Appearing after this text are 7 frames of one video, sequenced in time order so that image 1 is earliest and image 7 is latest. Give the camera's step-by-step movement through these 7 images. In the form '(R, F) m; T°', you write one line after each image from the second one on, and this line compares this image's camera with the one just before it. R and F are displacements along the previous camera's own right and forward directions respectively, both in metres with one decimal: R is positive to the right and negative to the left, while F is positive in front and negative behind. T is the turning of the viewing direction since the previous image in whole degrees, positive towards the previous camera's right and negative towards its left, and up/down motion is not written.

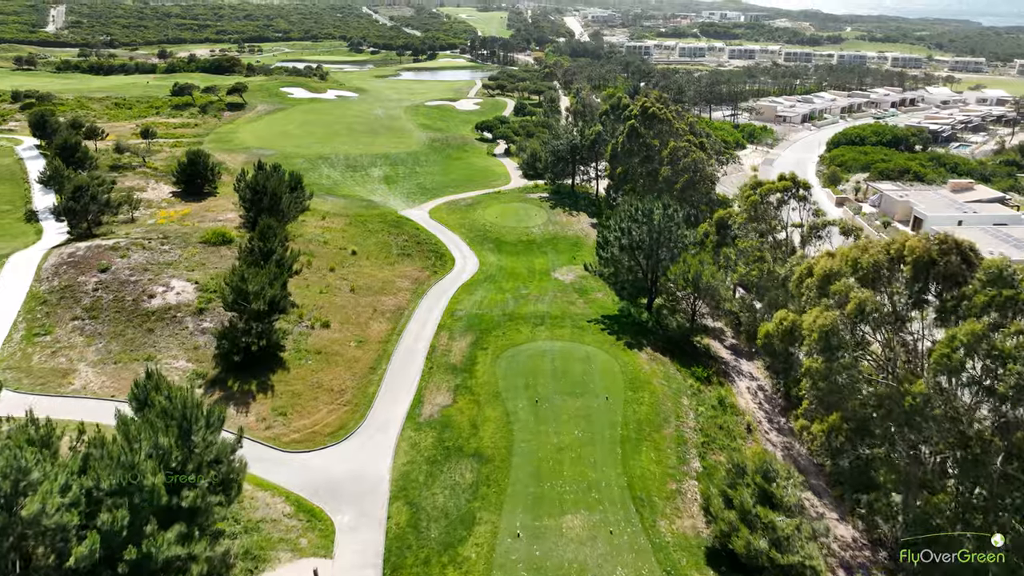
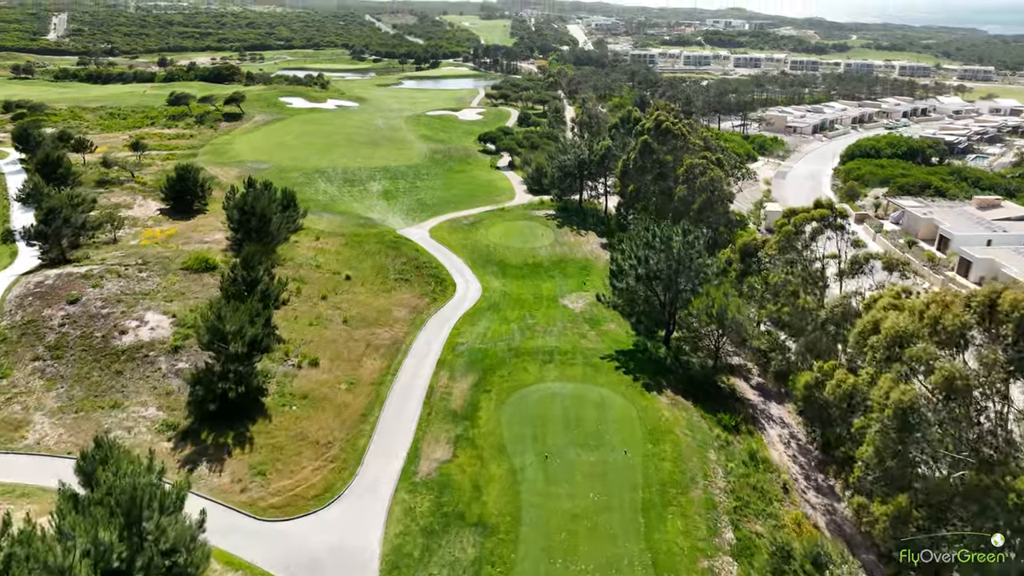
(-0.2, +3.5) m; 0°
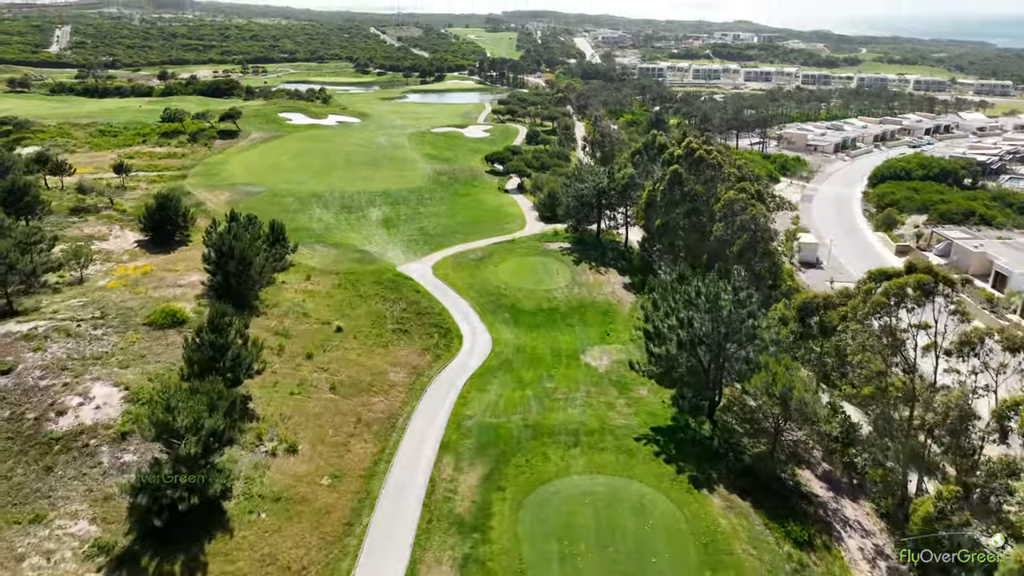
(-0.6, +6.1) m; 0°
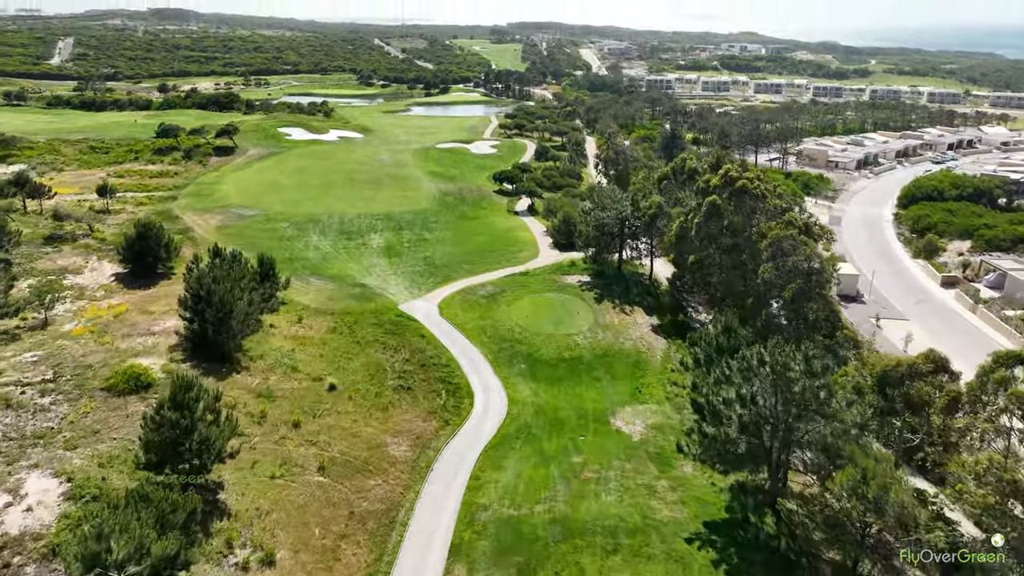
(-0.8, +5.5) m; 0°
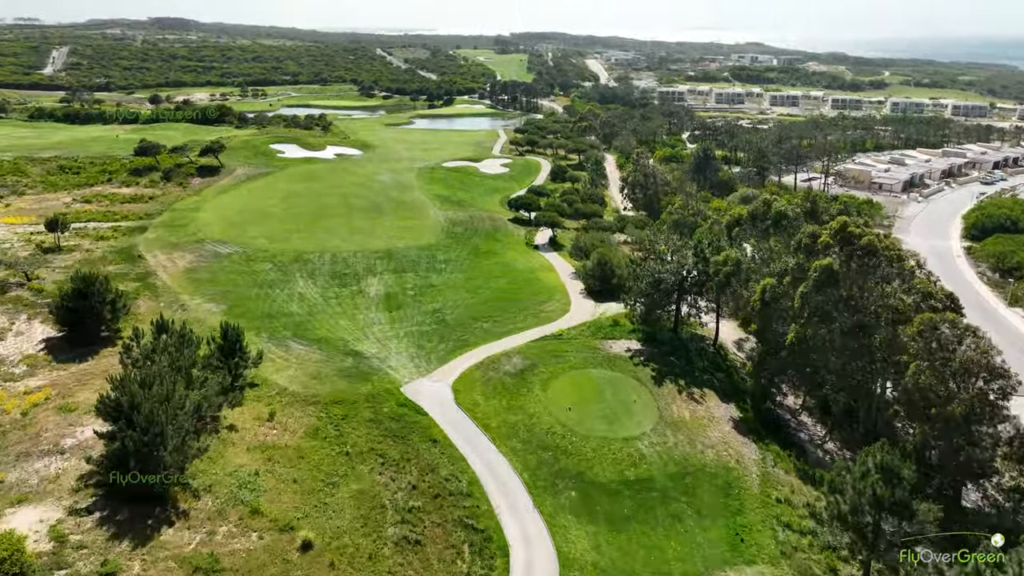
(-1.9, +11.2) m; 0°
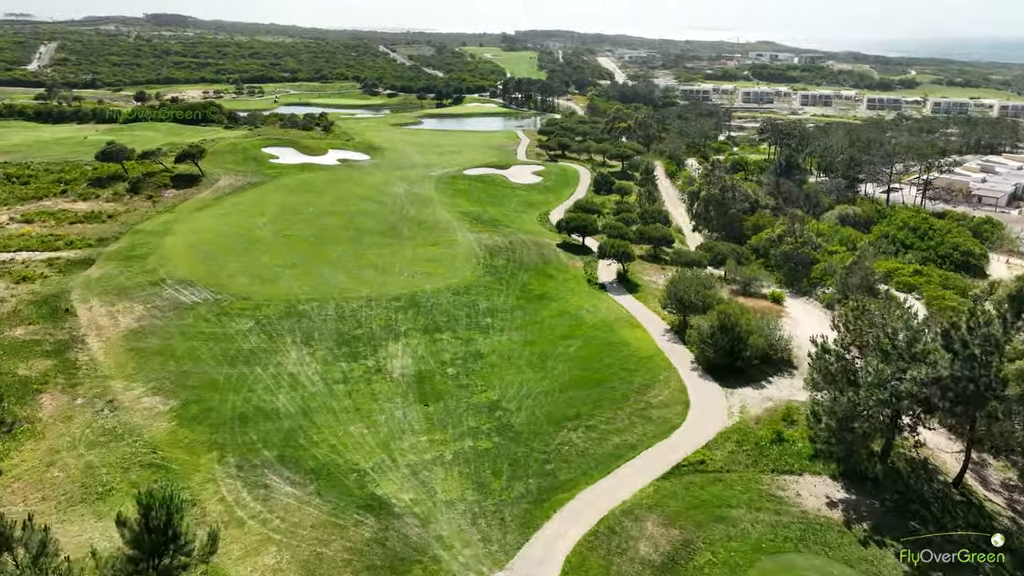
(-4.8, +17.5) m; 0°
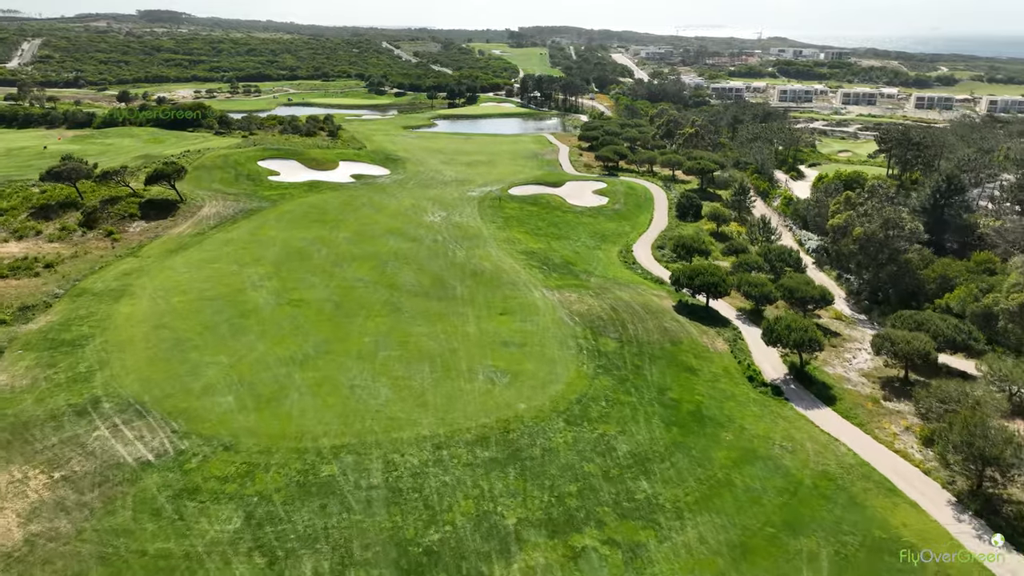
(-6.9, +19.8) m; 0°
